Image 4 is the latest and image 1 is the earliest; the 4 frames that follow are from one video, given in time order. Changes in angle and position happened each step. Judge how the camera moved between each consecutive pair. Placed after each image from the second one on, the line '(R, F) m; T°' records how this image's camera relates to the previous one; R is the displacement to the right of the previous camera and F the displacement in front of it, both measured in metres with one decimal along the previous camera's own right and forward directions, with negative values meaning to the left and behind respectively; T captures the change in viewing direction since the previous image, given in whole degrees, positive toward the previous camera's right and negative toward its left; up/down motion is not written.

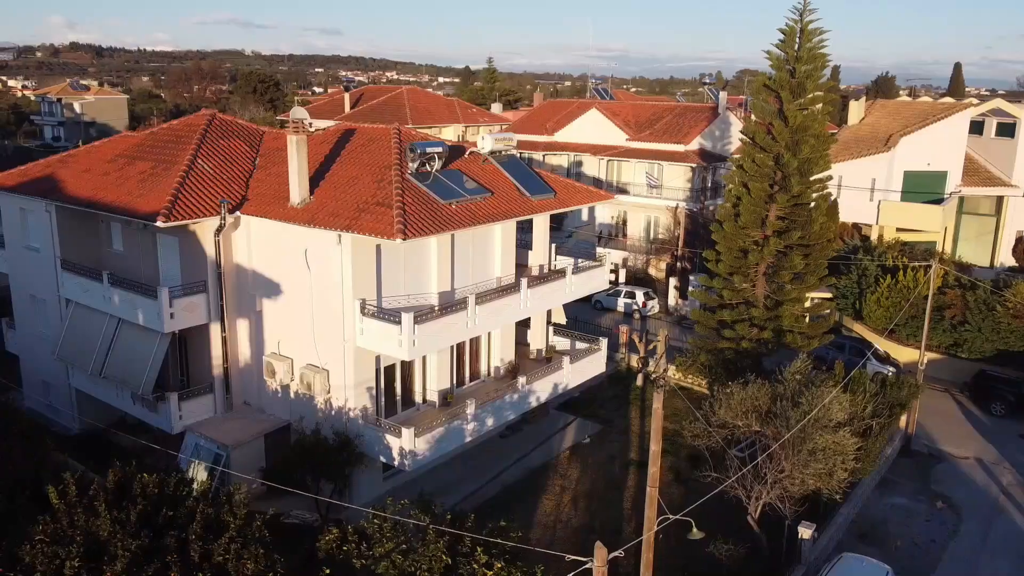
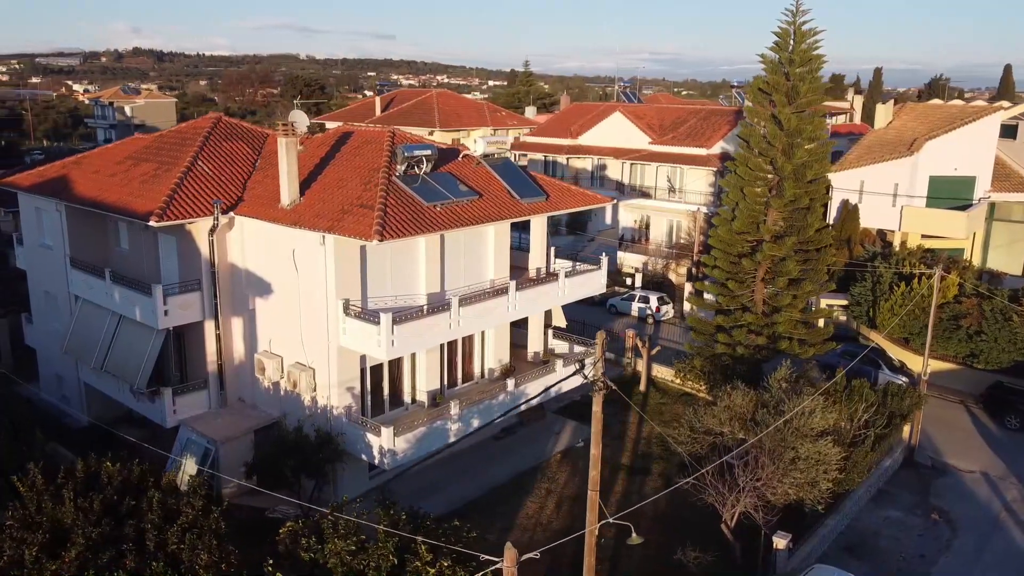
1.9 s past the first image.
(+1.4, 0.0) m; -3°
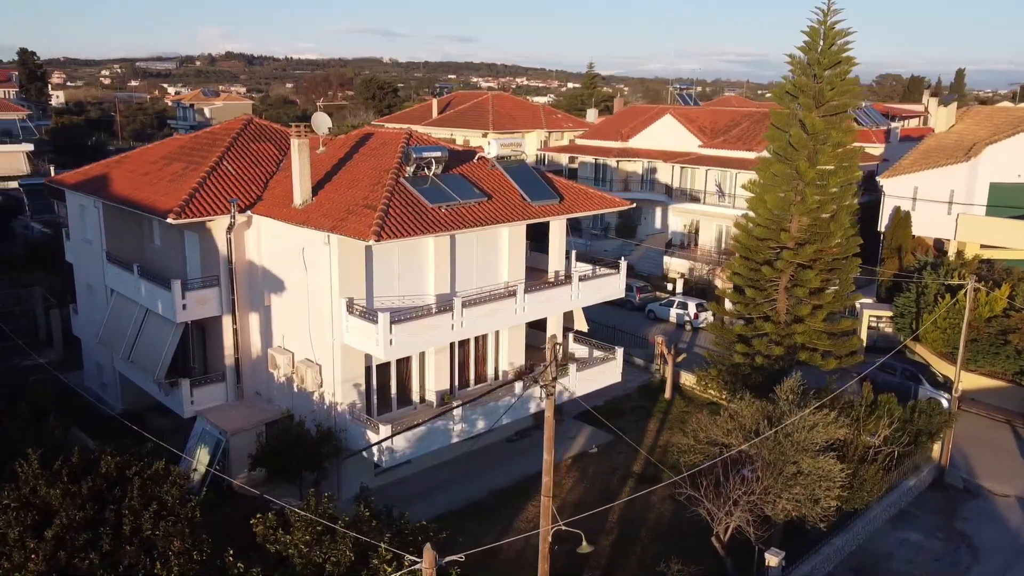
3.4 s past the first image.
(+1.5, +0.1) m; -5°
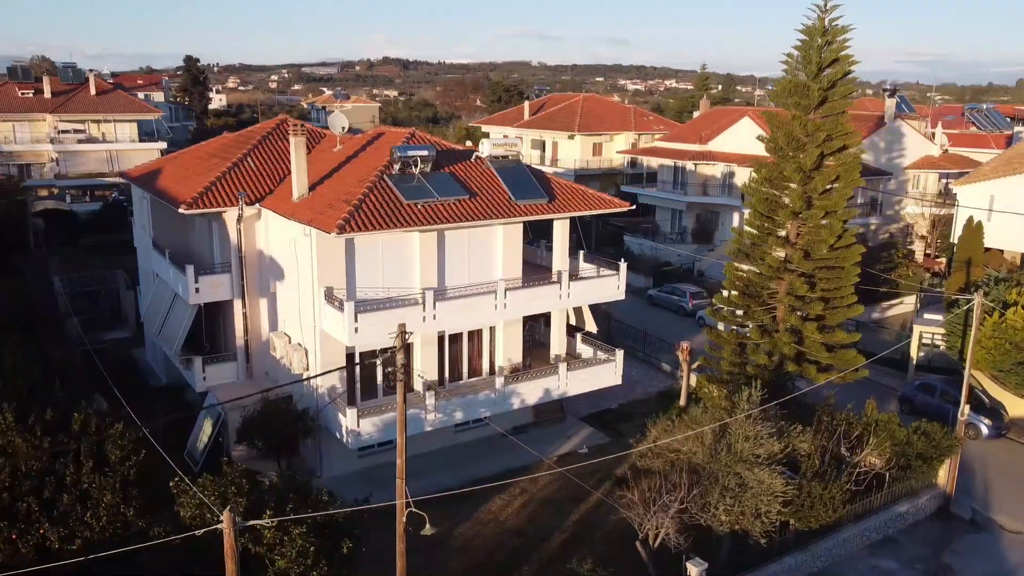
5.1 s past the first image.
(+3.7, -0.1) m; -10°
